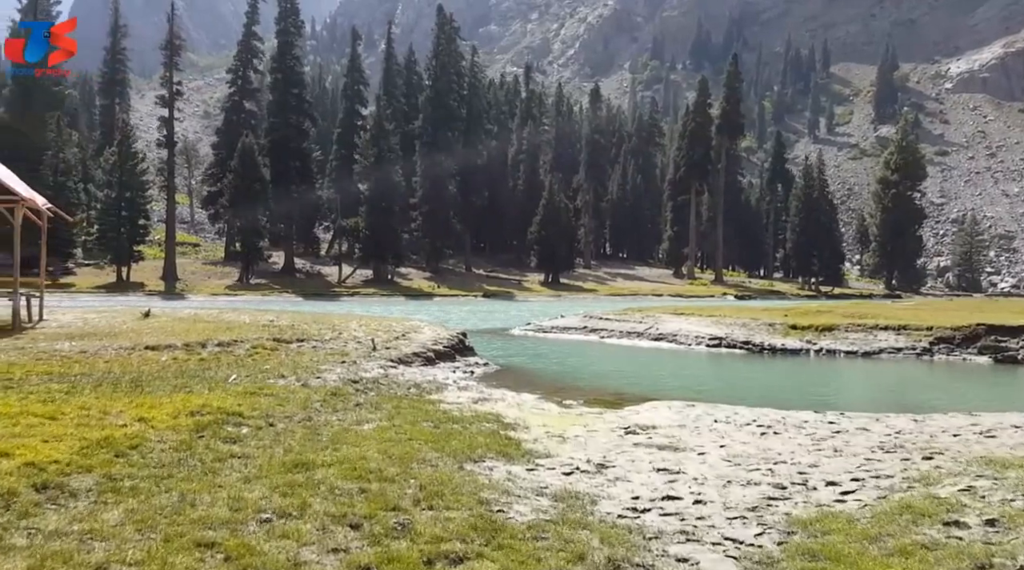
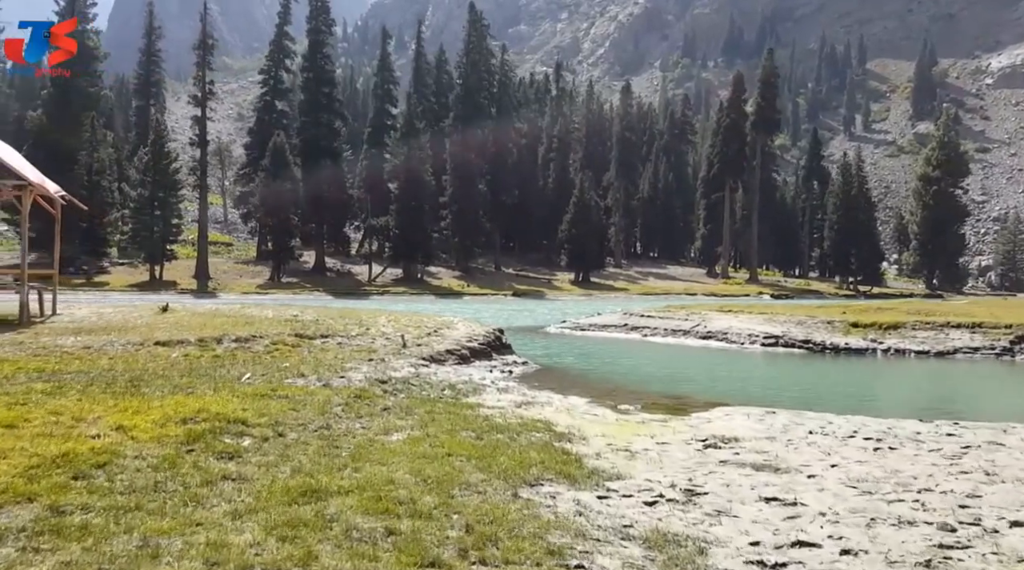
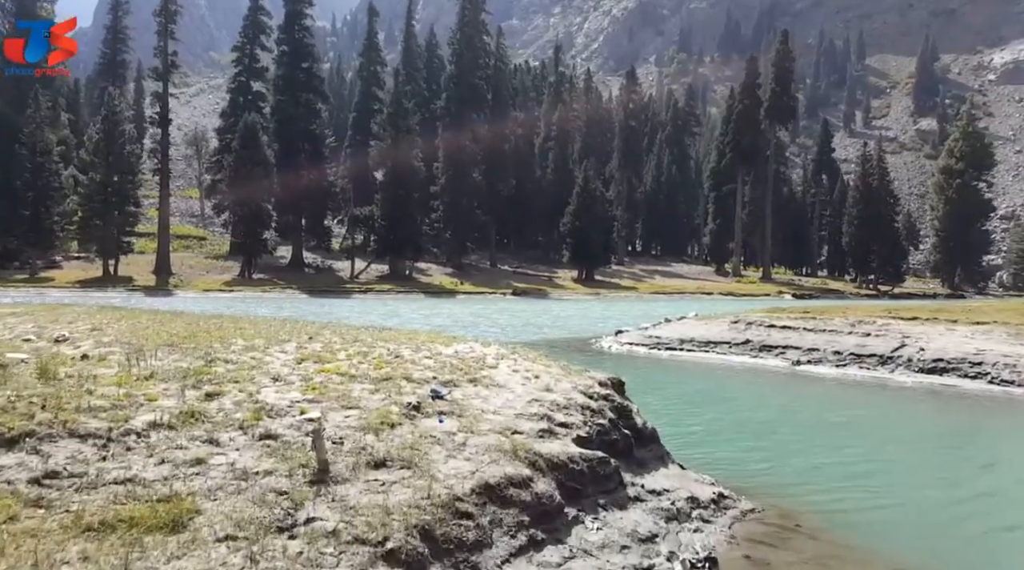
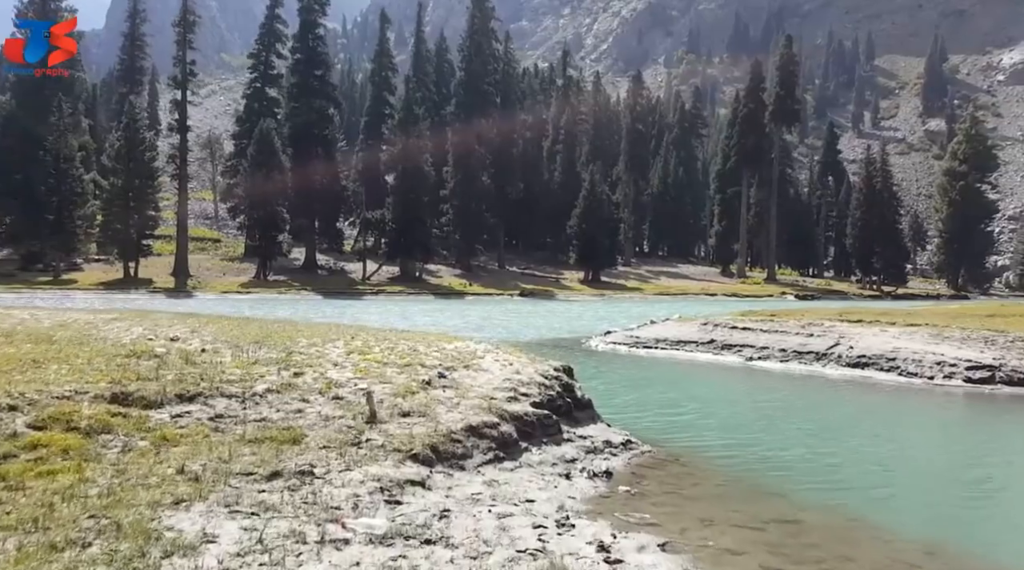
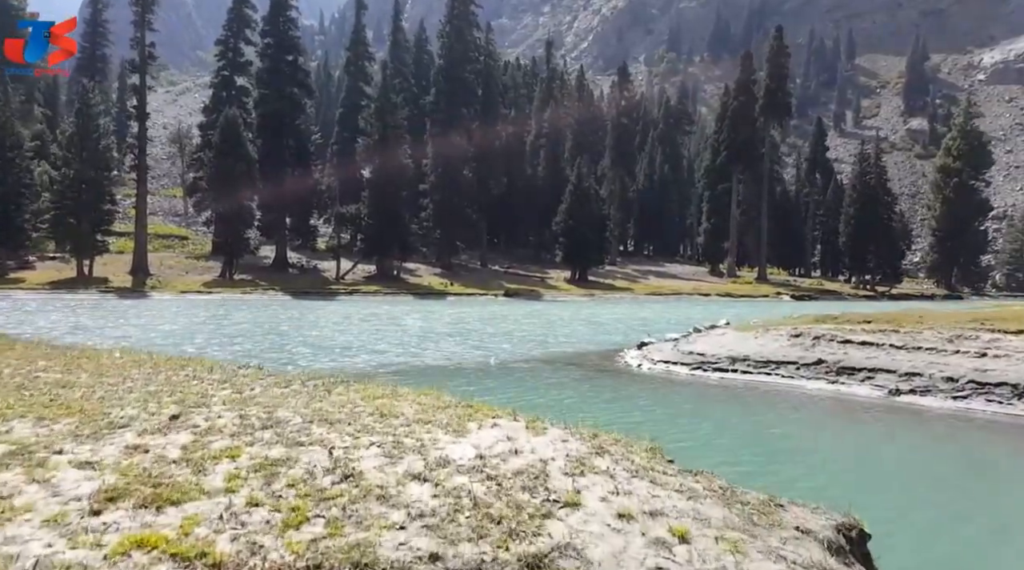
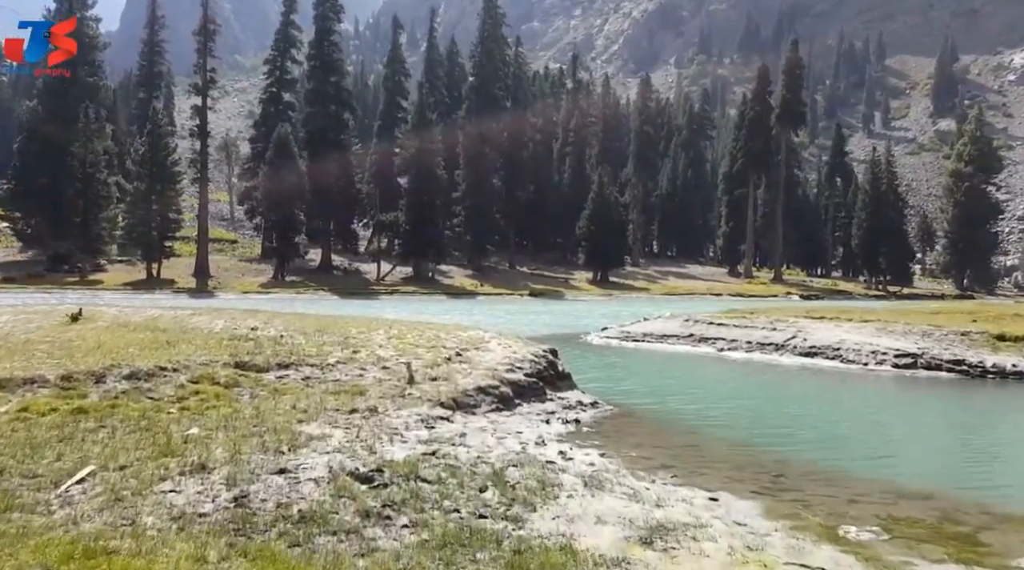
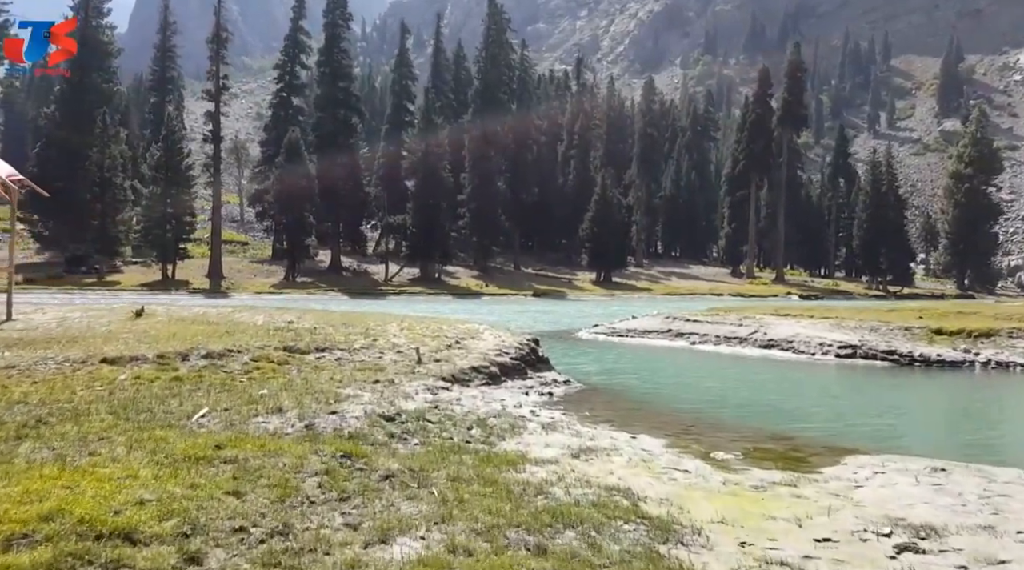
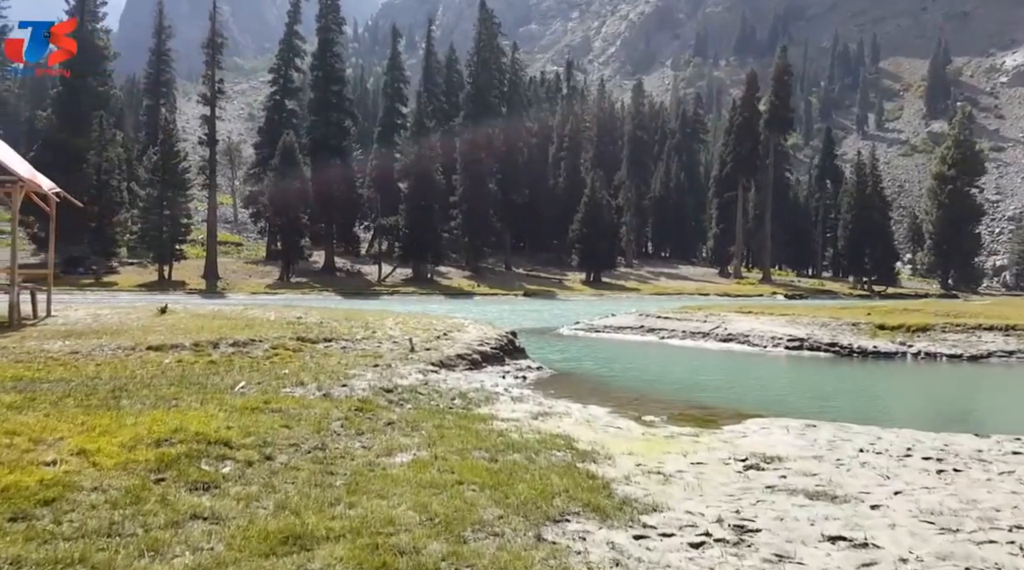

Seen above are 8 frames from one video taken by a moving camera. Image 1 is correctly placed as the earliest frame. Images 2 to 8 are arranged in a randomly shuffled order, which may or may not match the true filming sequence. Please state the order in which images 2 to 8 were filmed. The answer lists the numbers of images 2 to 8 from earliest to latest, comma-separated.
2, 8, 7, 6, 4, 3, 5
